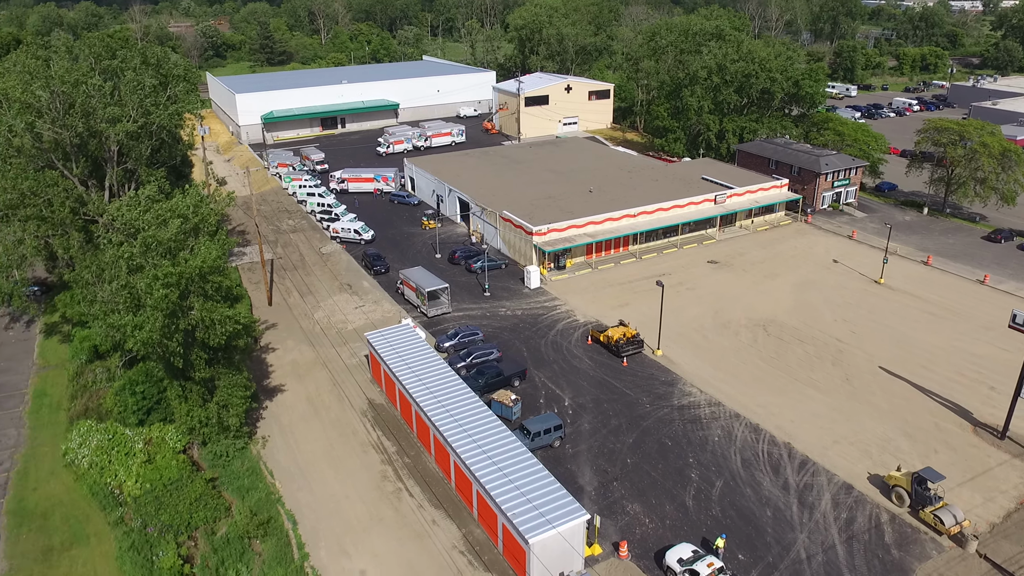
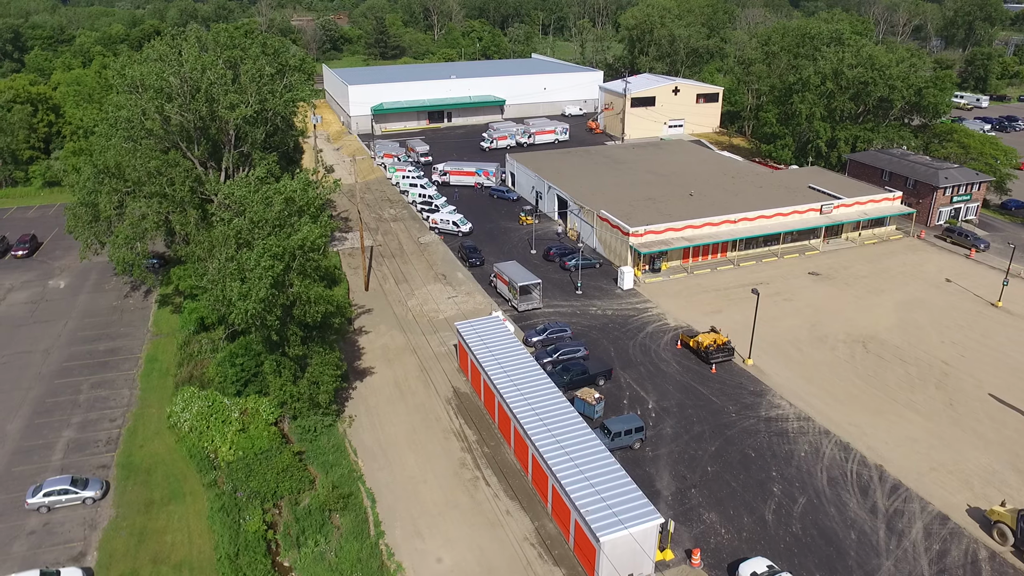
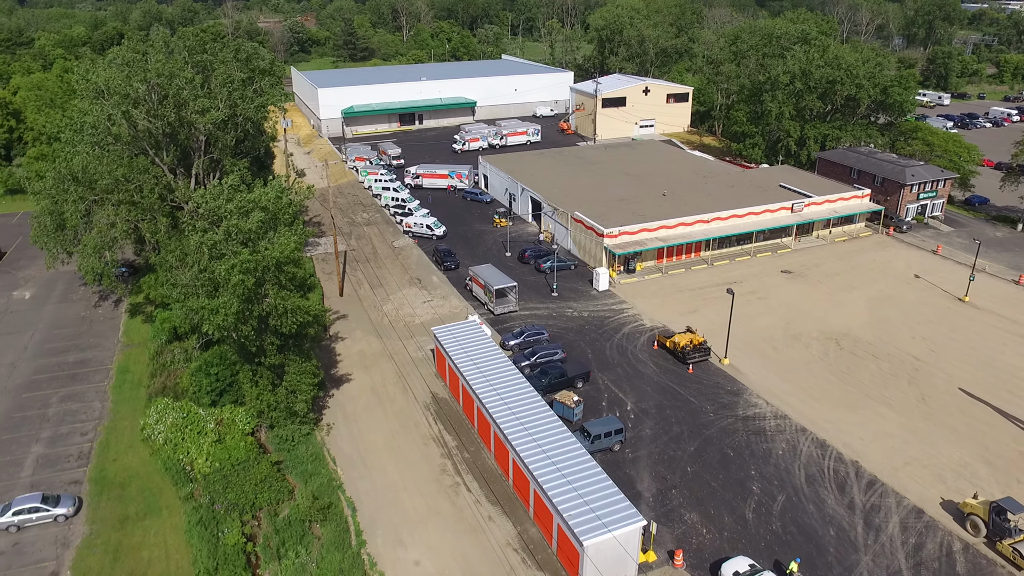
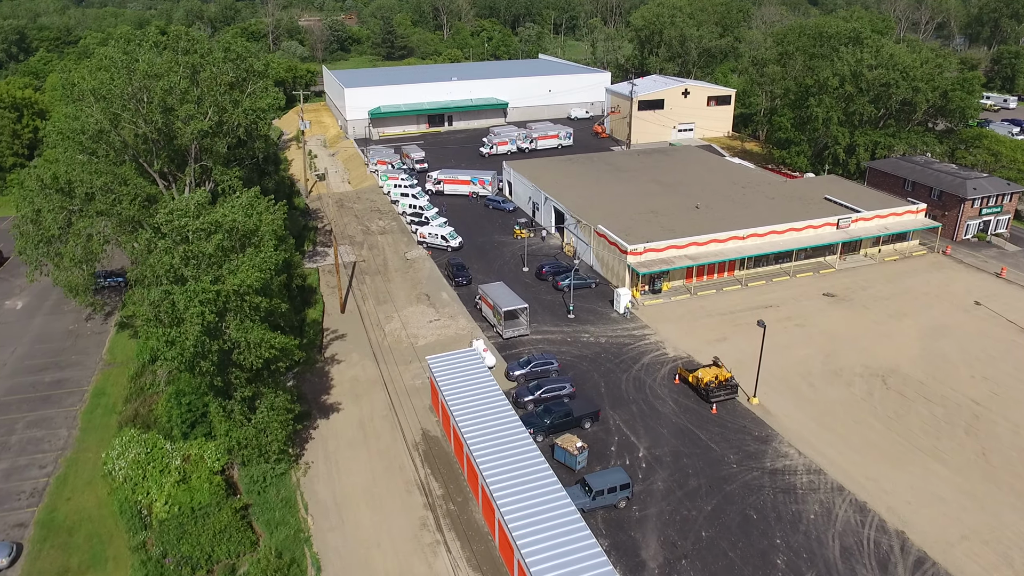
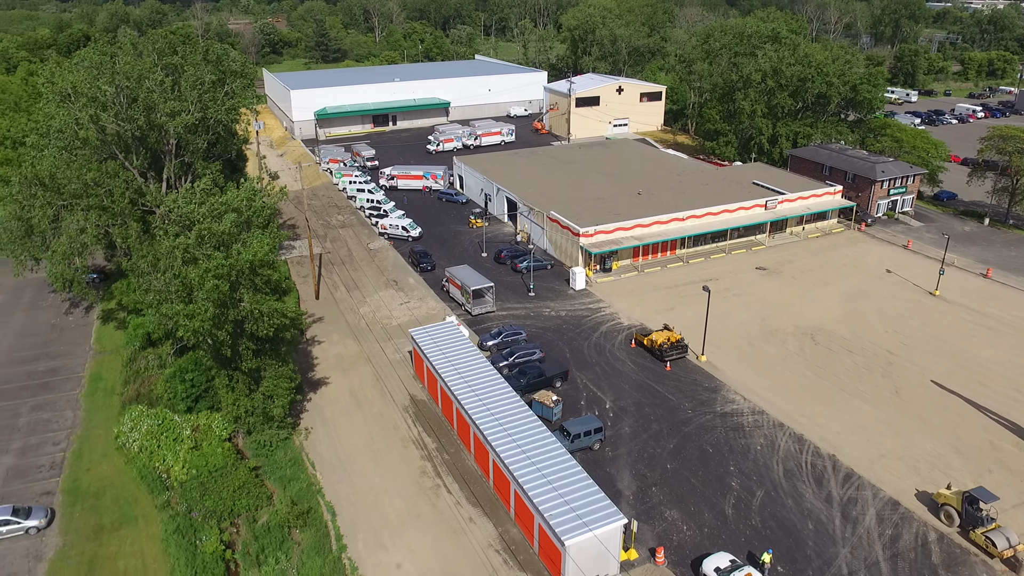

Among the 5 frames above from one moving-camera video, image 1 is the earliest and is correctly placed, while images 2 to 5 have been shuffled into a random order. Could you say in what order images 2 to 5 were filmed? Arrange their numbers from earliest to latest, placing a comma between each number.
5, 3, 2, 4
